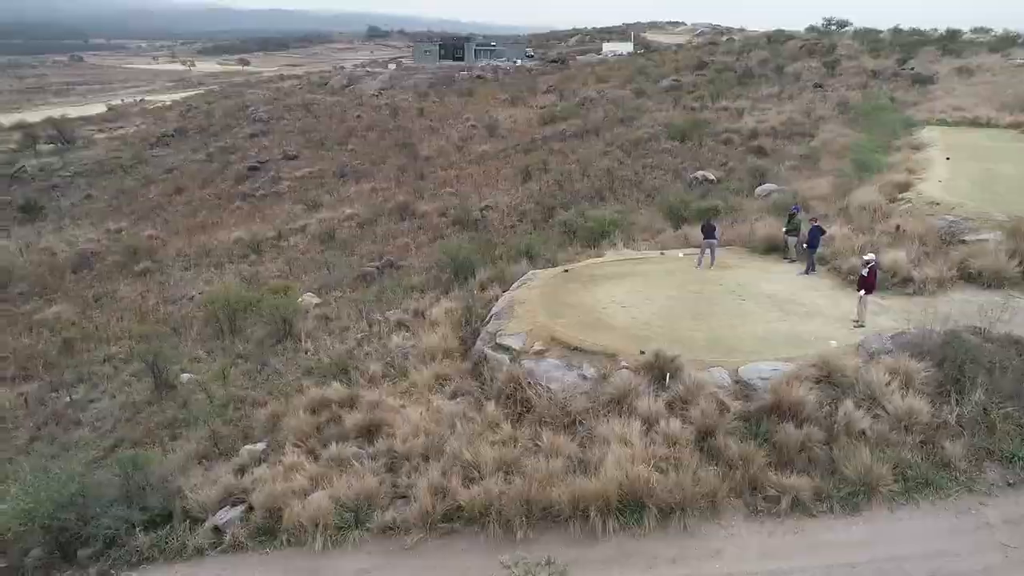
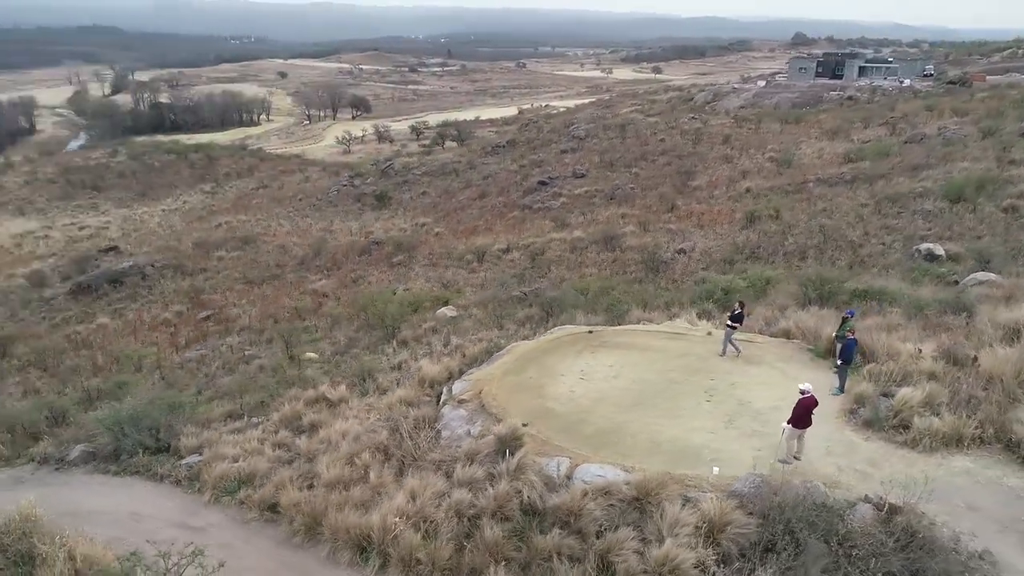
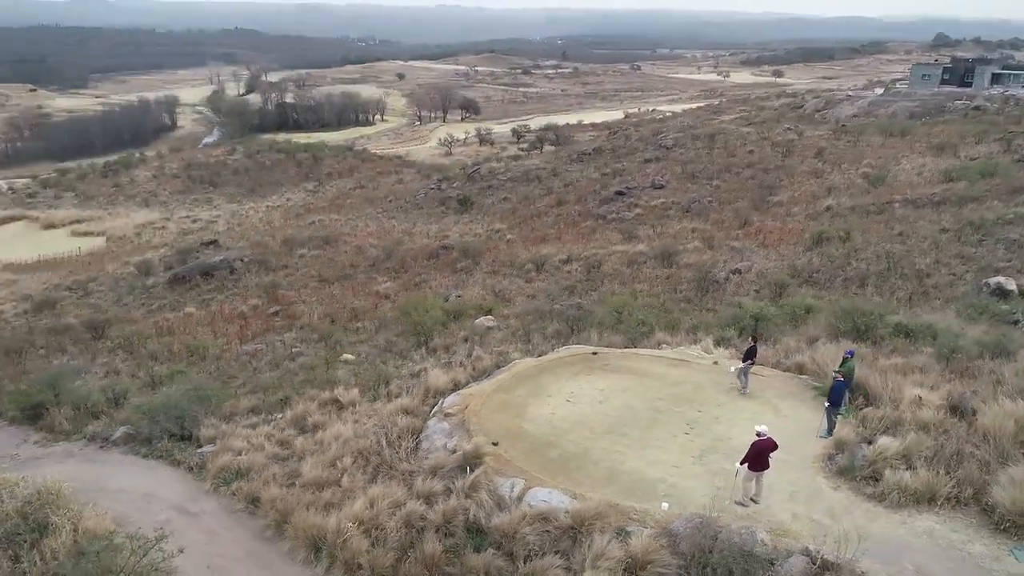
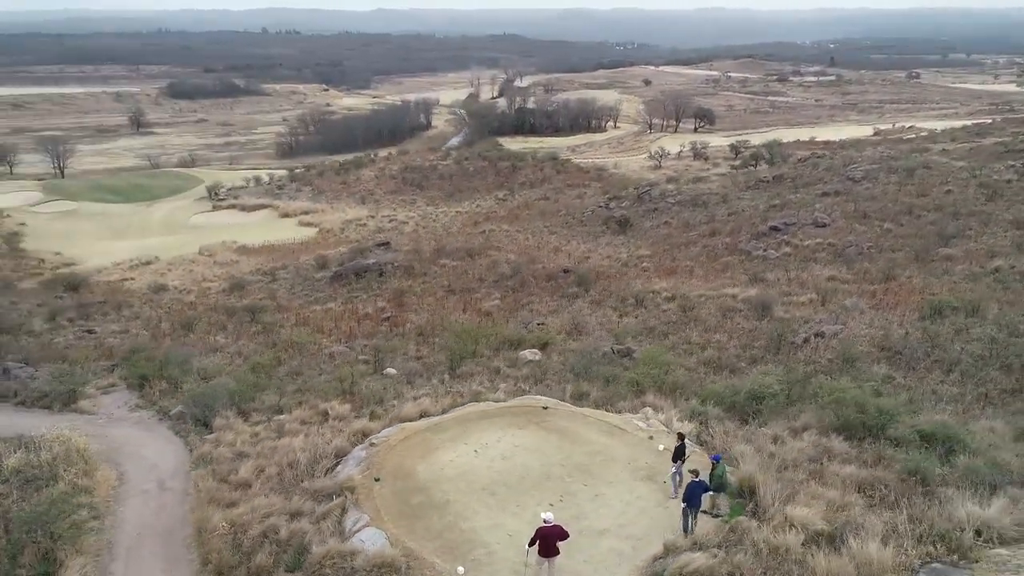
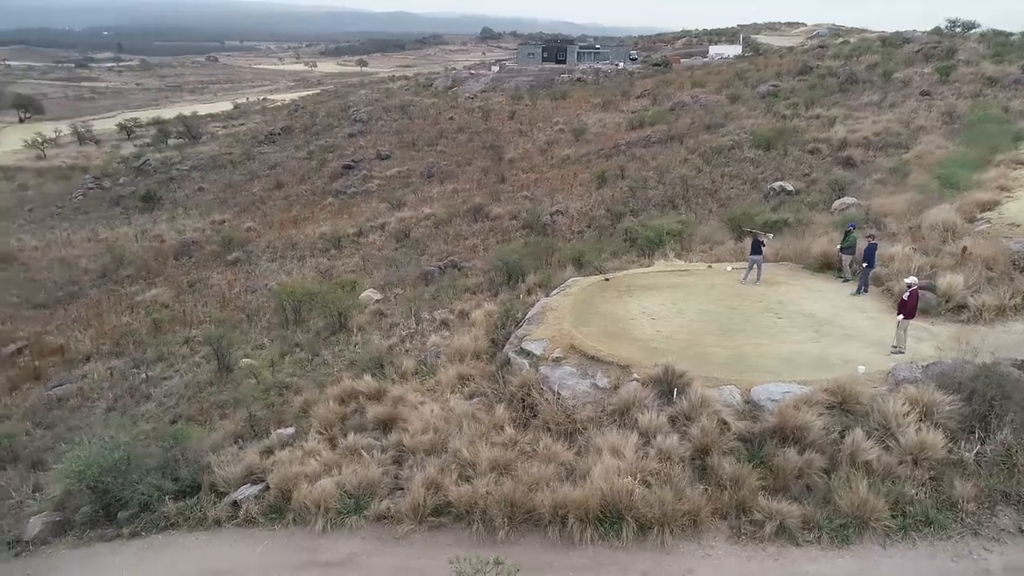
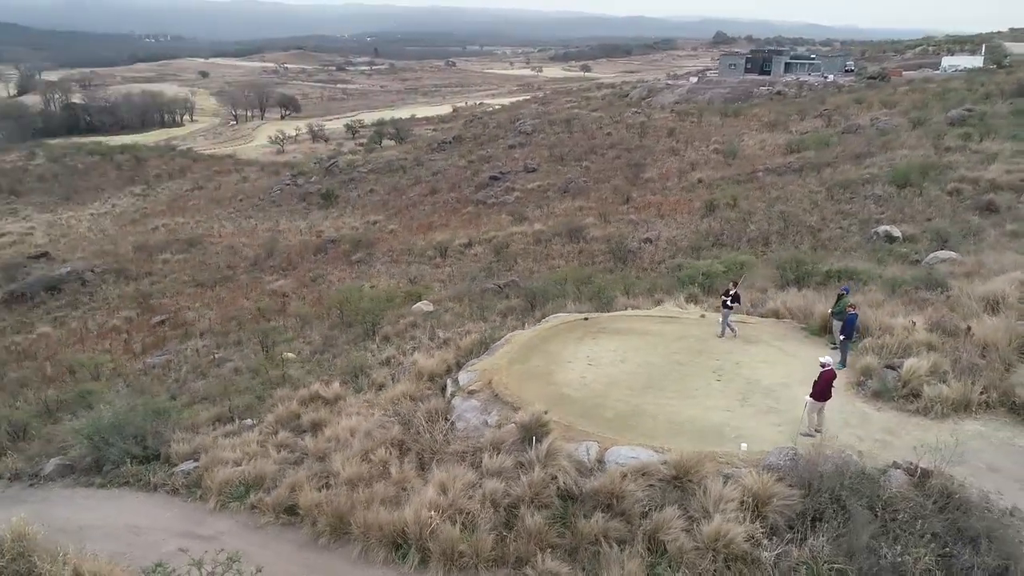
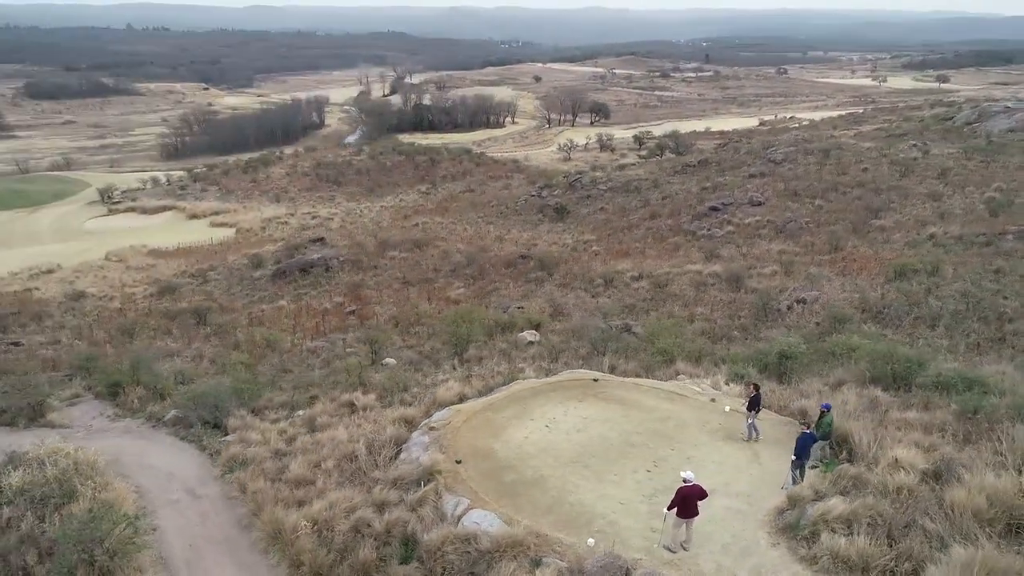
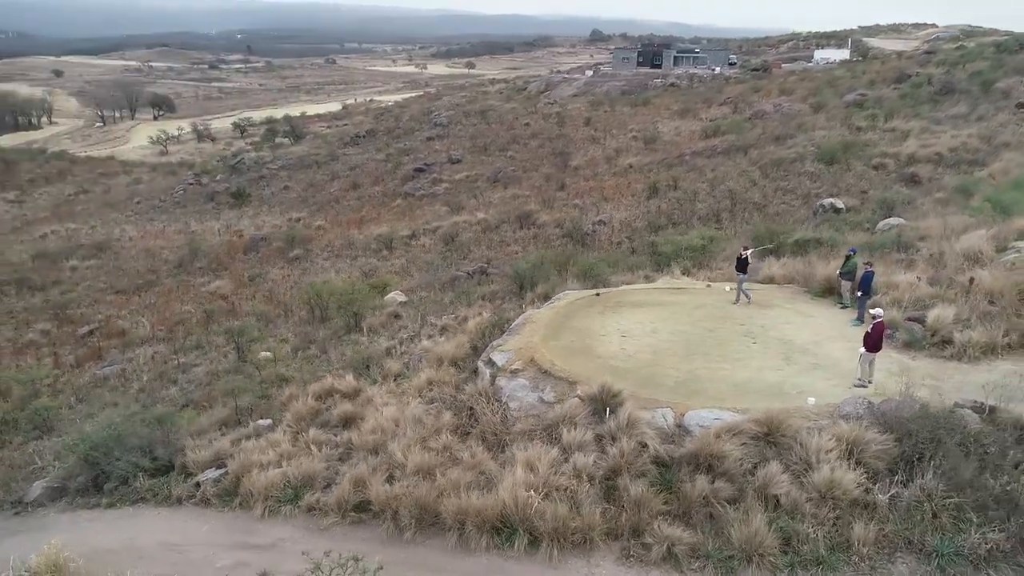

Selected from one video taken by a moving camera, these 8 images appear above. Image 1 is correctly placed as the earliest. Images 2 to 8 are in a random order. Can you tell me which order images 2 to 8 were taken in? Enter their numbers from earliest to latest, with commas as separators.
5, 8, 6, 2, 3, 7, 4
